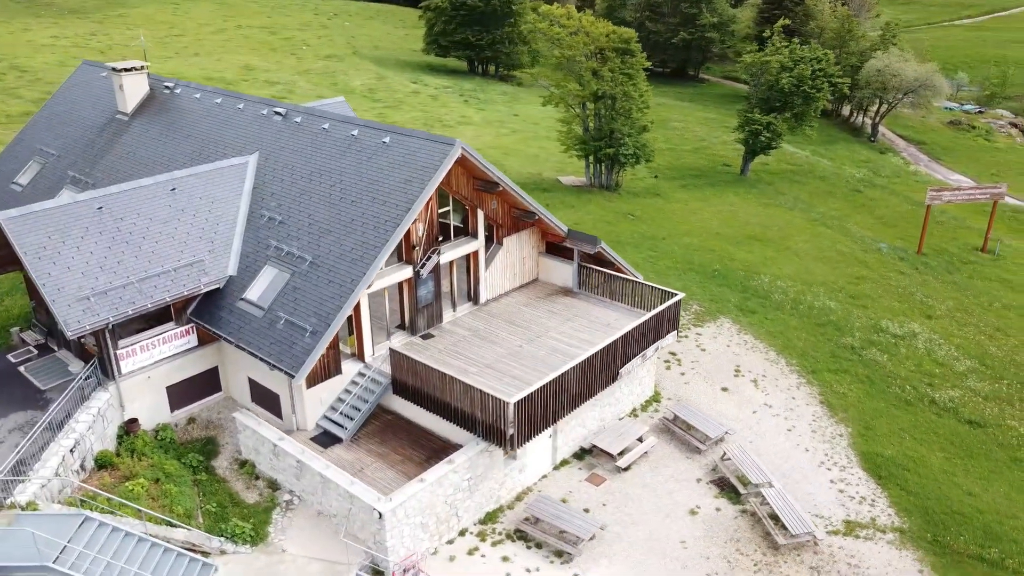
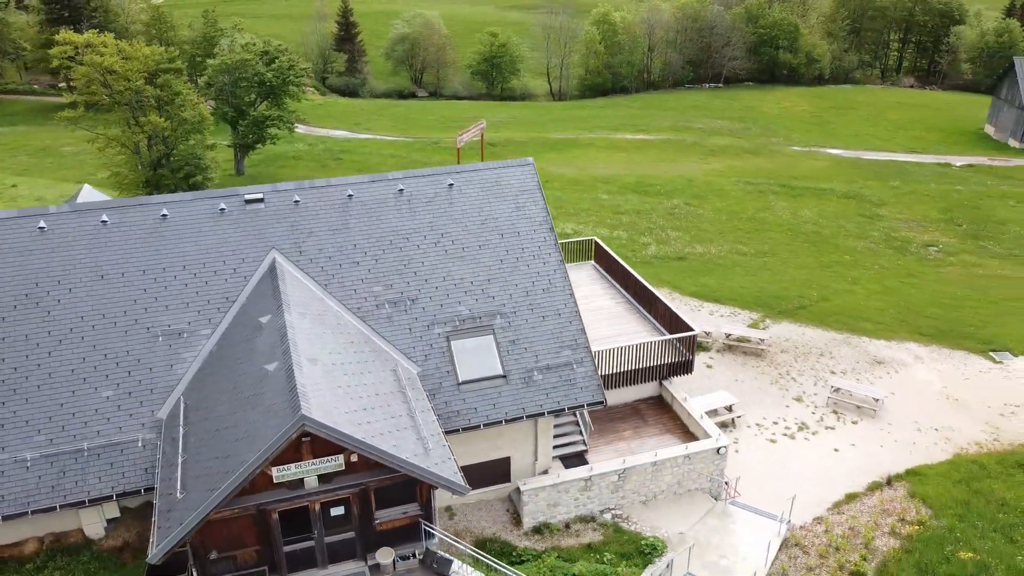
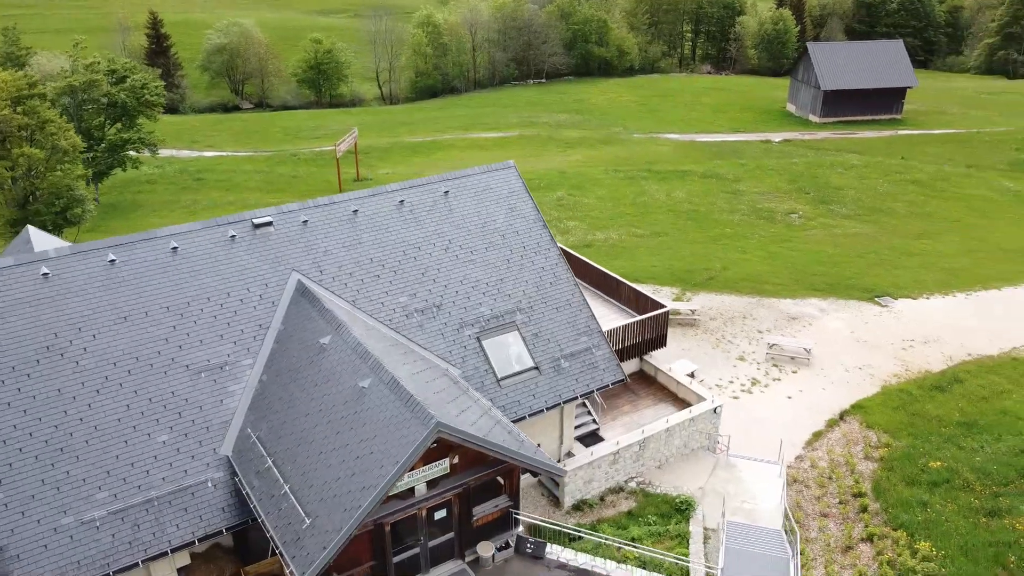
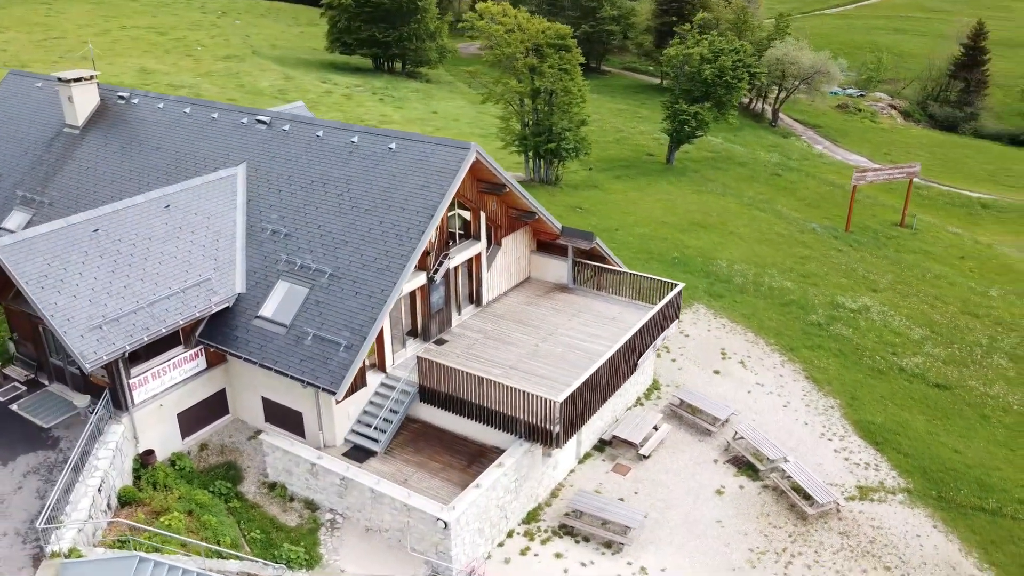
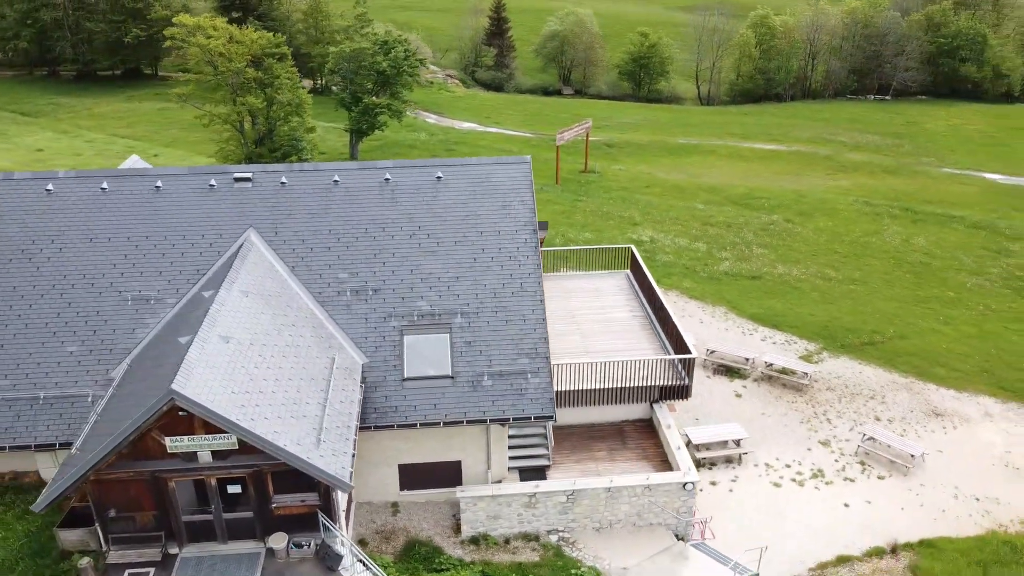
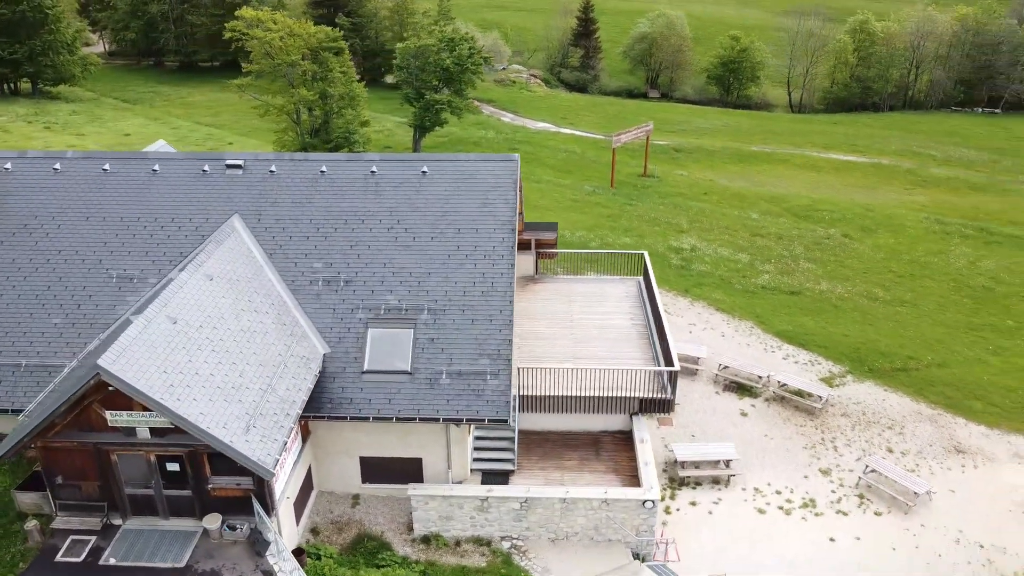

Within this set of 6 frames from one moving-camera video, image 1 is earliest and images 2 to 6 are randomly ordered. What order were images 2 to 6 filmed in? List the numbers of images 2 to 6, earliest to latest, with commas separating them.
4, 6, 5, 2, 3
